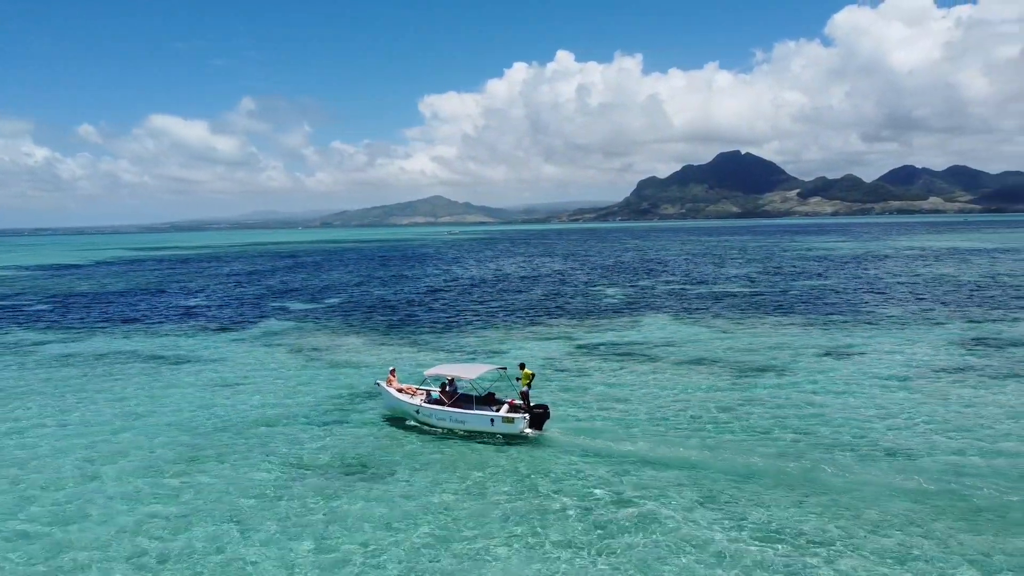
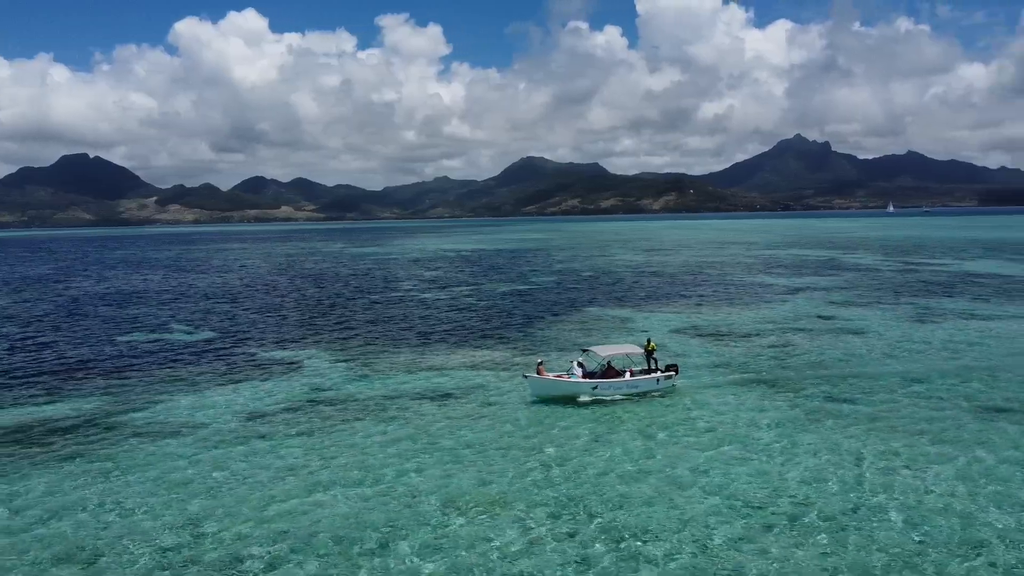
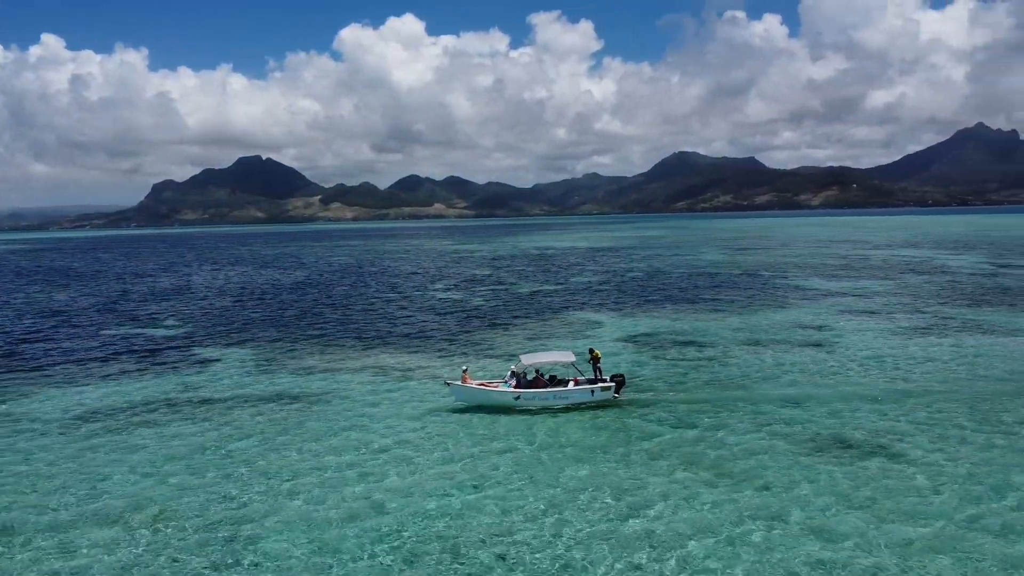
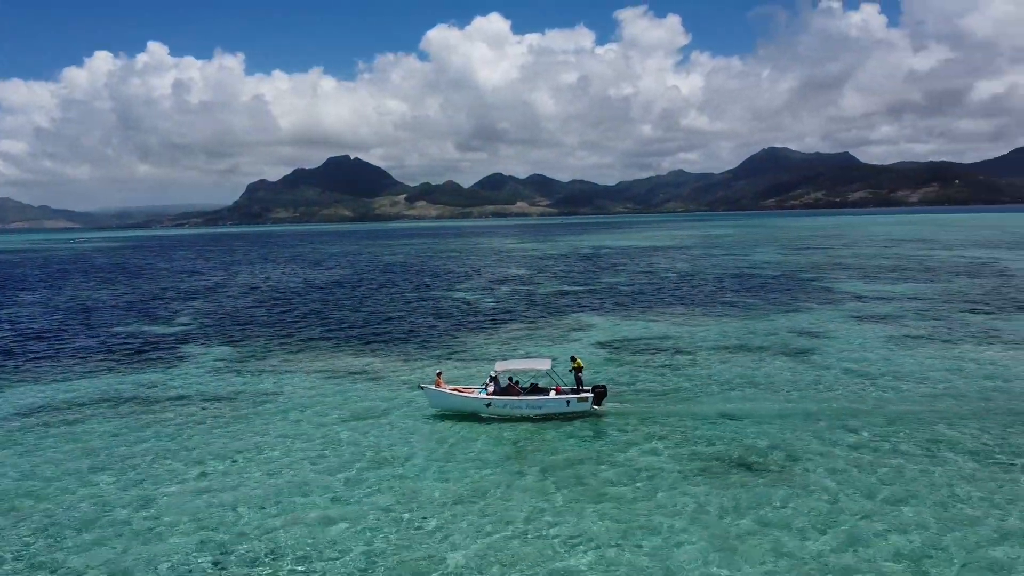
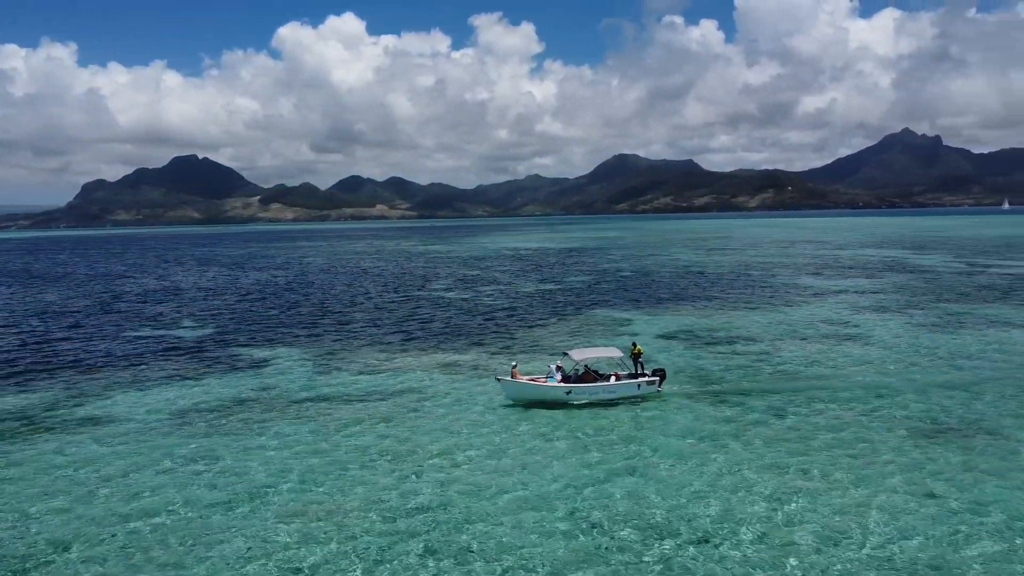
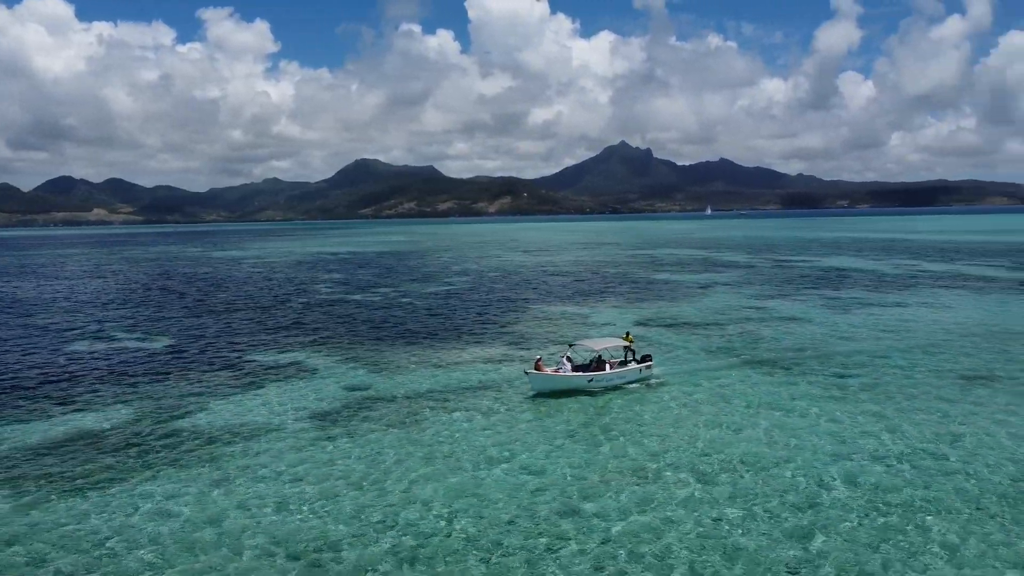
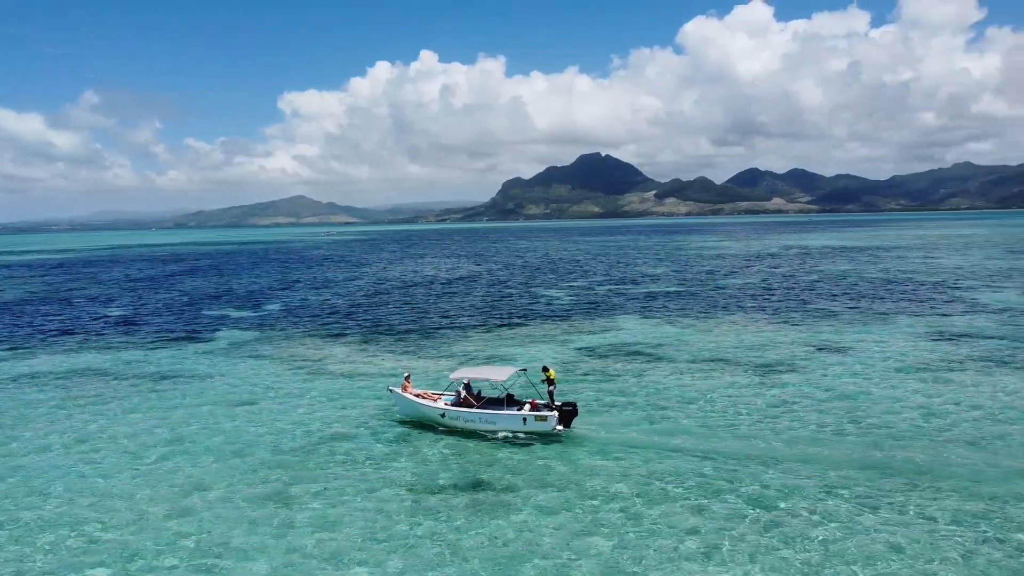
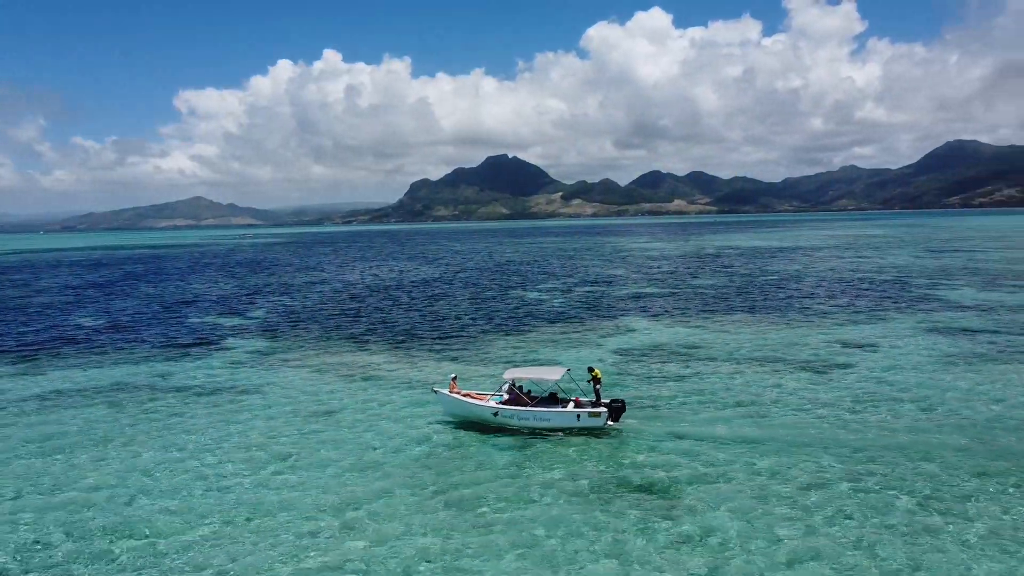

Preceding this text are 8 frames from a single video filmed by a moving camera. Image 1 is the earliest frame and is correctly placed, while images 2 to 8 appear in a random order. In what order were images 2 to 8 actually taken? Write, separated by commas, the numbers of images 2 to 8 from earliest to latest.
7, 8, 4, 3, 5, 2, 6
